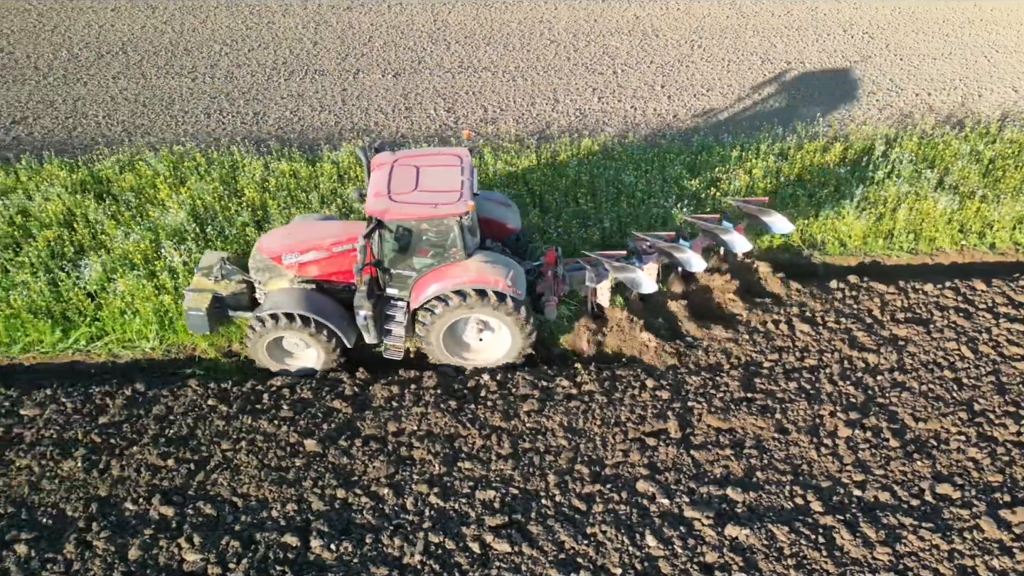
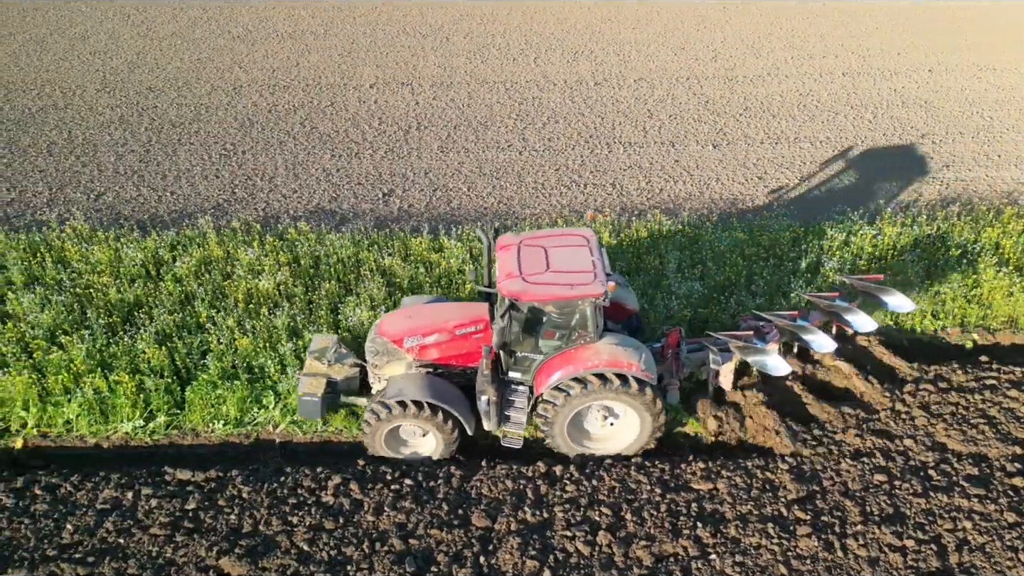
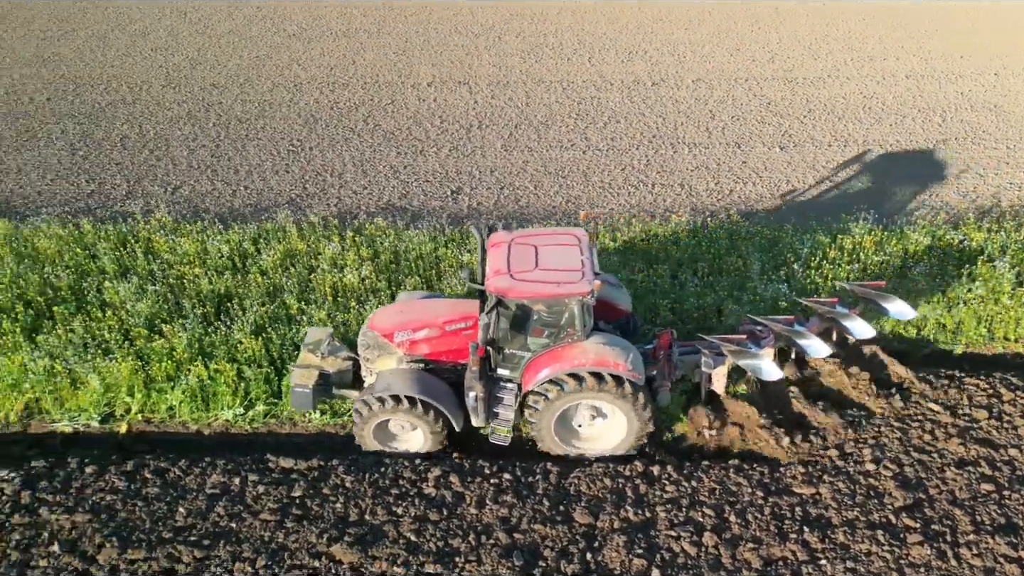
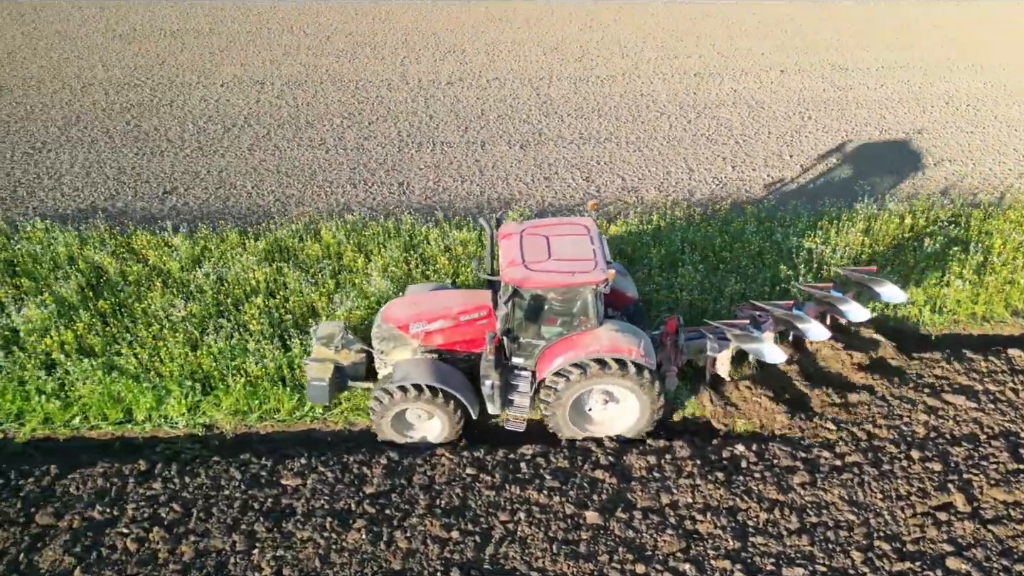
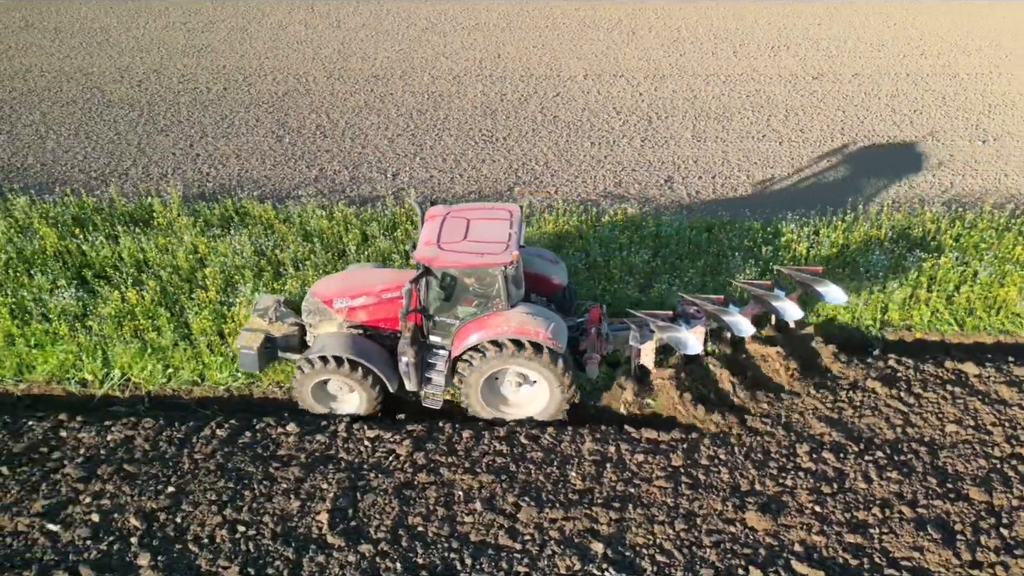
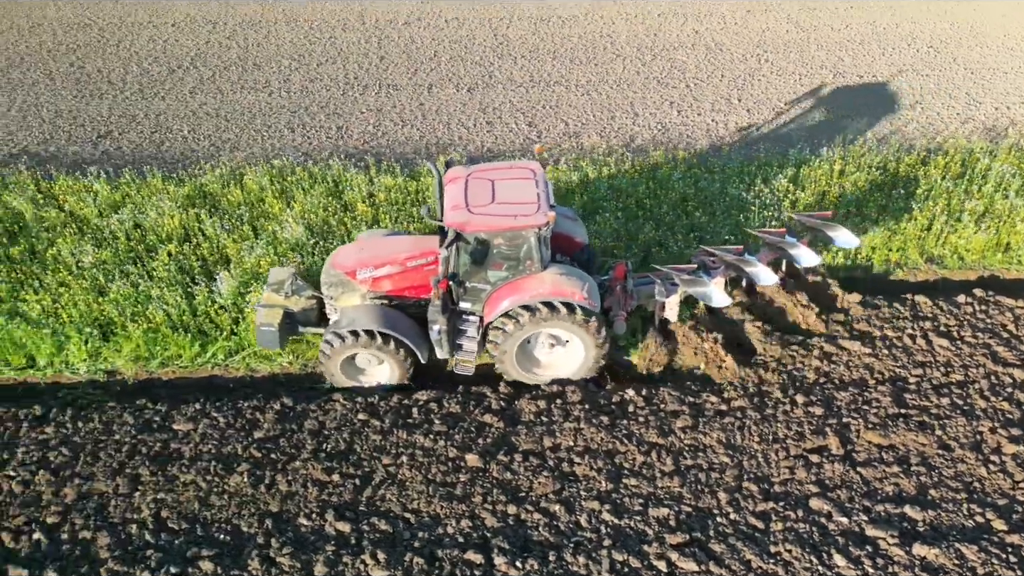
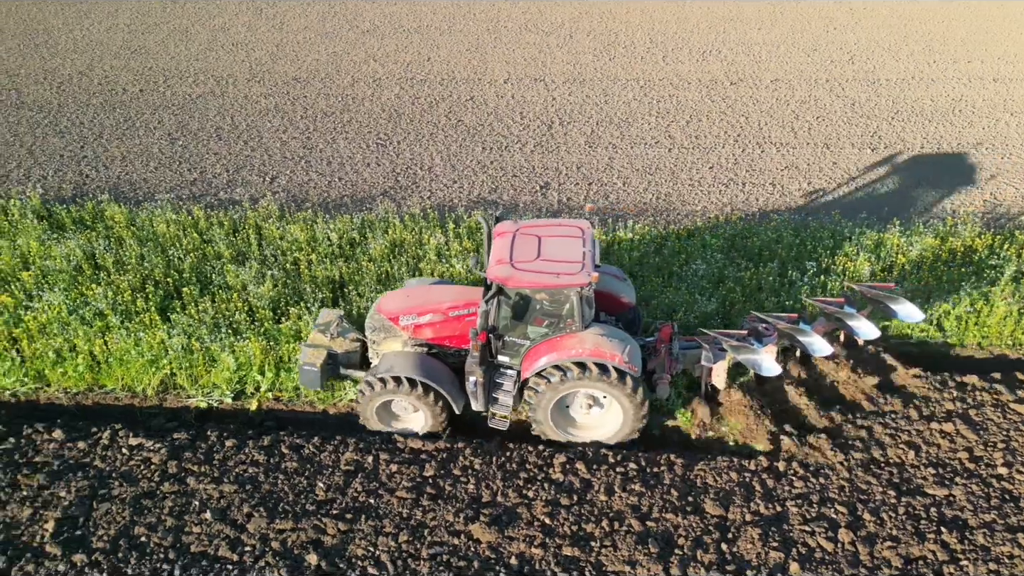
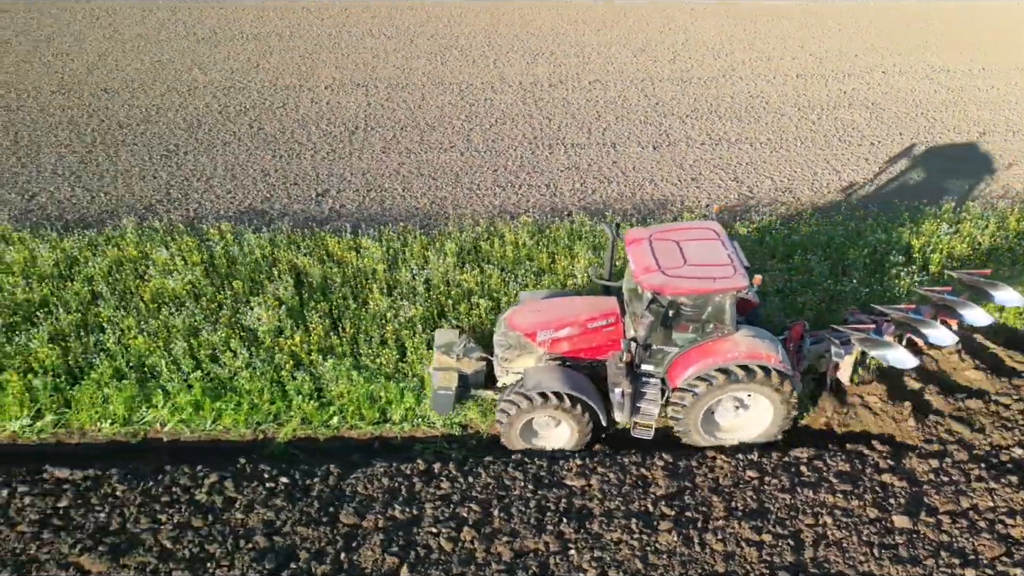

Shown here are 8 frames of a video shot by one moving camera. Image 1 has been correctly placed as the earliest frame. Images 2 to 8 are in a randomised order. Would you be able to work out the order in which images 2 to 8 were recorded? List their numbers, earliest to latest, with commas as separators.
6, 4, 8, 2, 3, 7, 5
